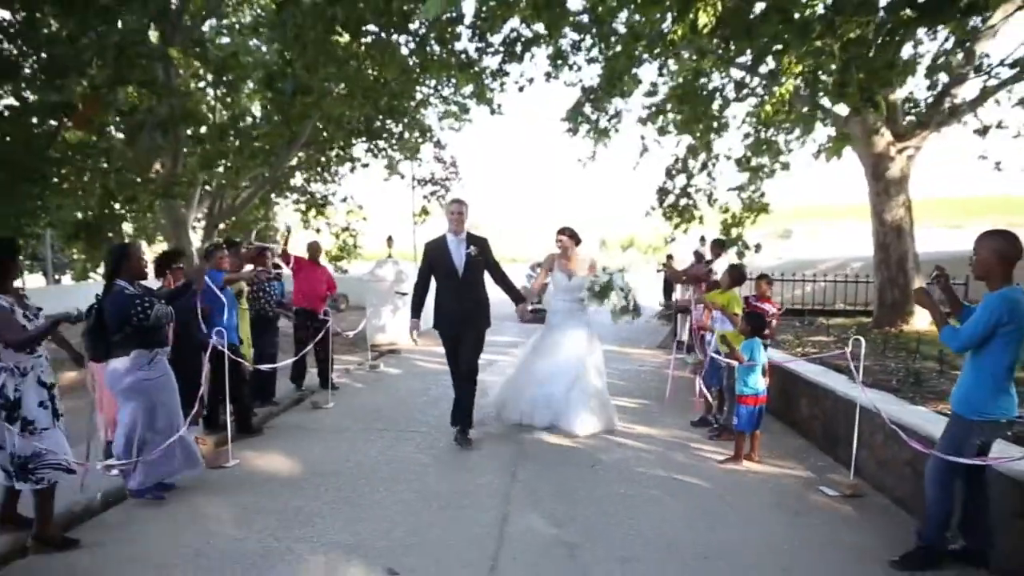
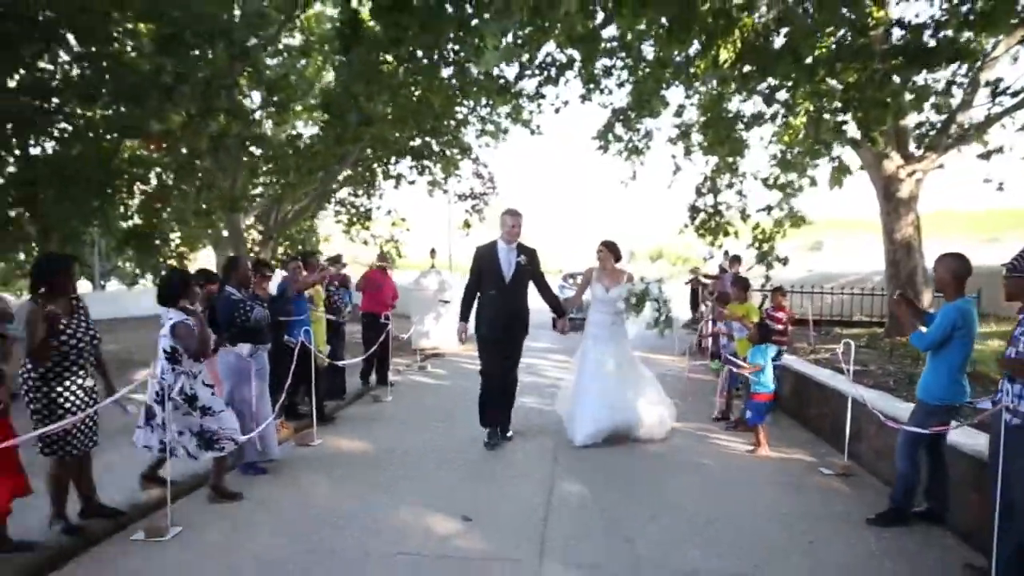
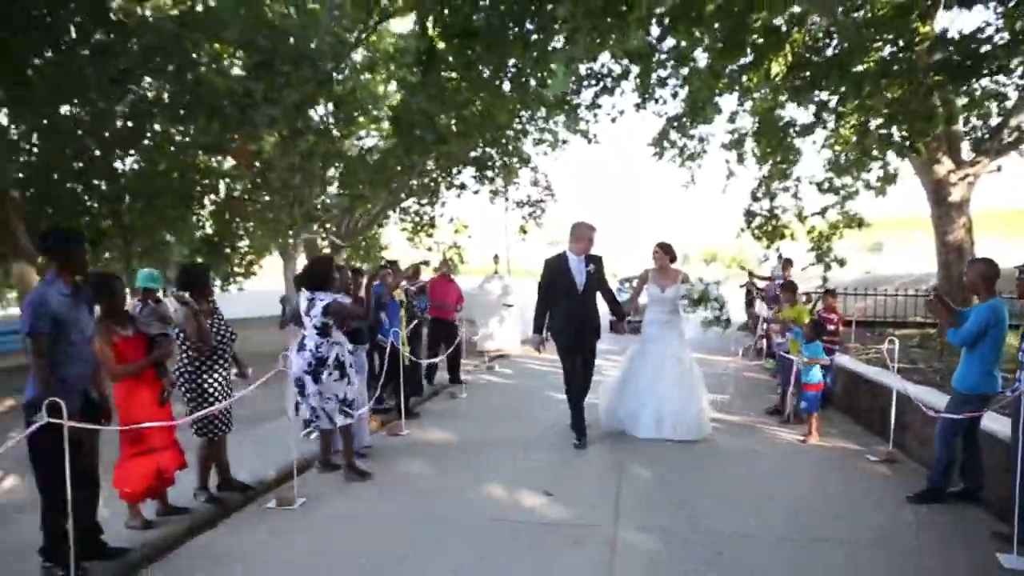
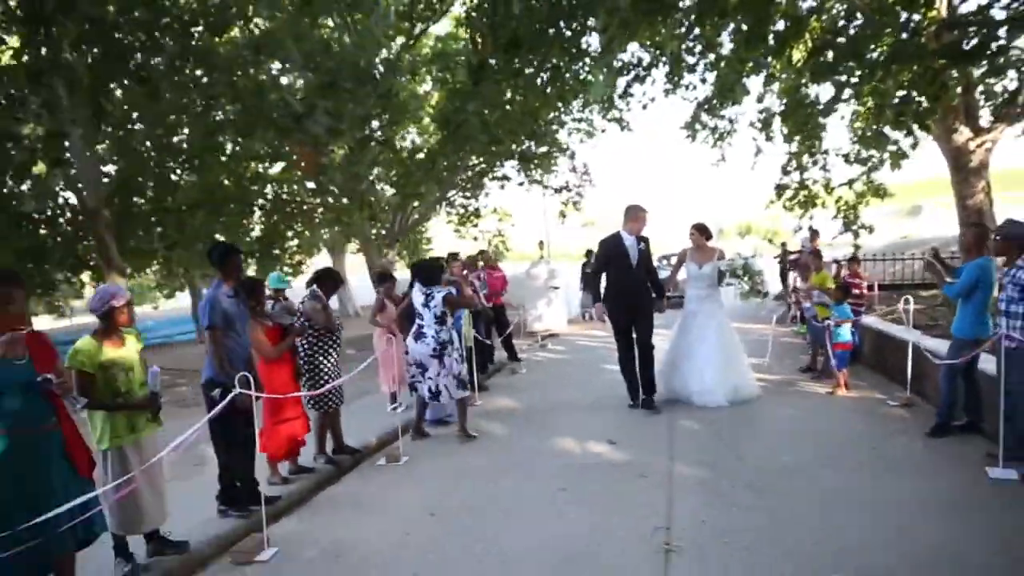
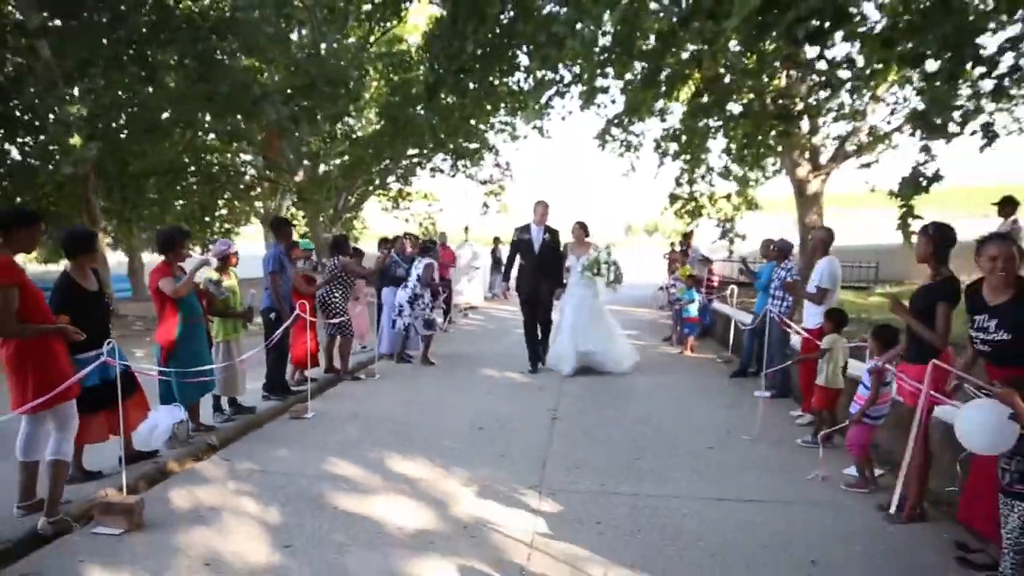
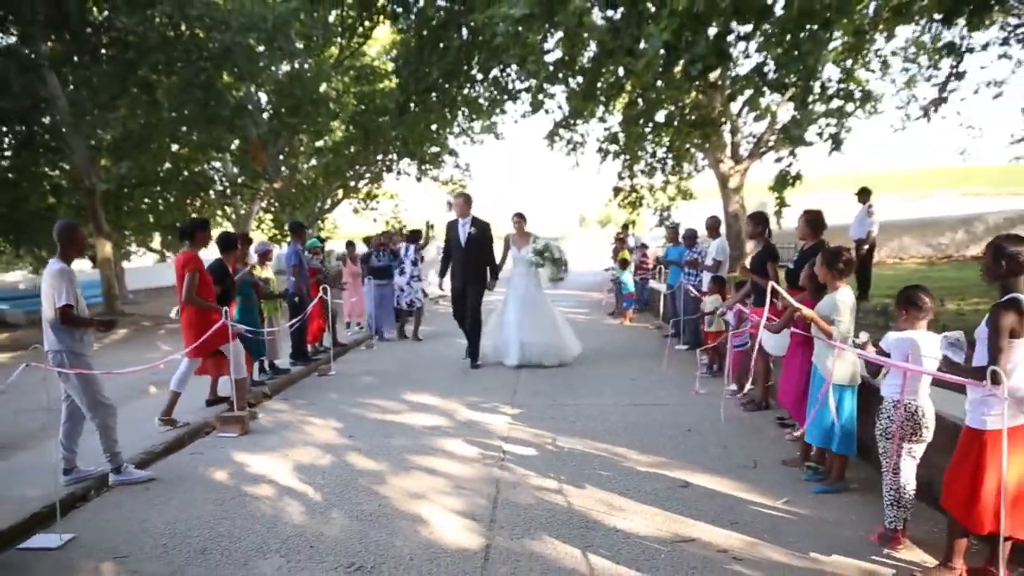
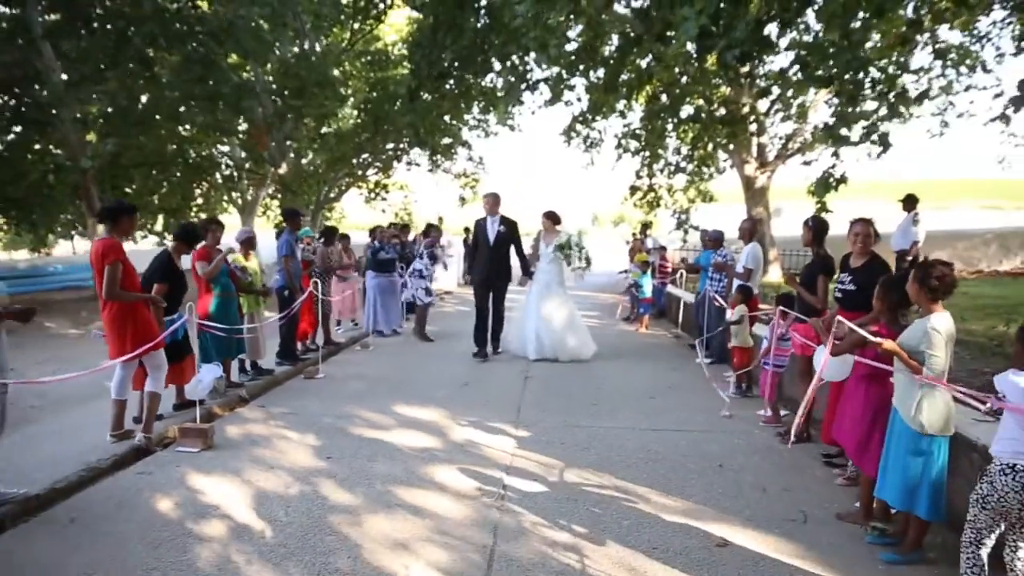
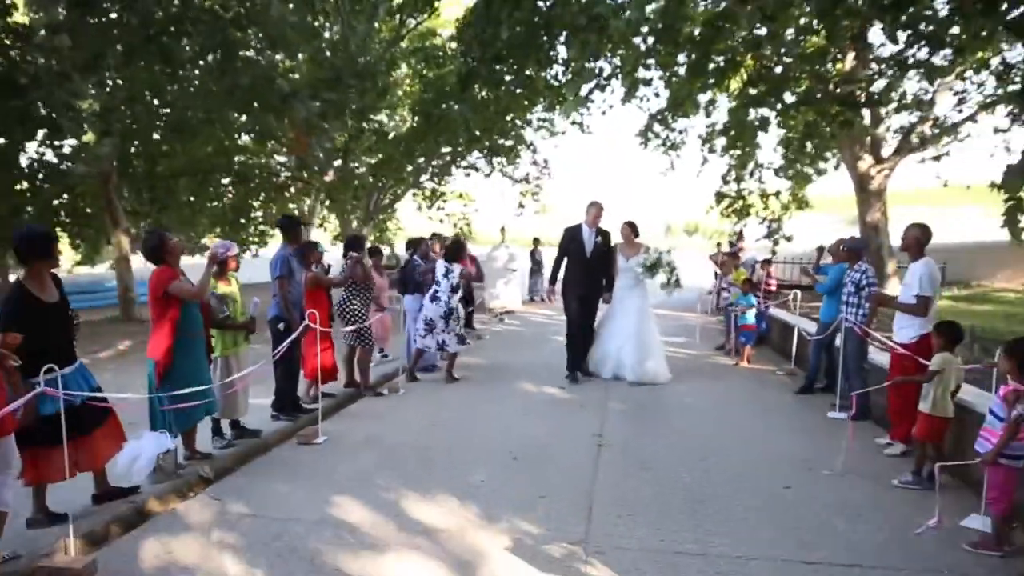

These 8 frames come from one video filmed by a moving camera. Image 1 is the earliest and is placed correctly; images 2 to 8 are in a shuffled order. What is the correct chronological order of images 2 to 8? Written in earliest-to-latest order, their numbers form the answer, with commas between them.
2, 3, 4, 8, 5, 7, 6
